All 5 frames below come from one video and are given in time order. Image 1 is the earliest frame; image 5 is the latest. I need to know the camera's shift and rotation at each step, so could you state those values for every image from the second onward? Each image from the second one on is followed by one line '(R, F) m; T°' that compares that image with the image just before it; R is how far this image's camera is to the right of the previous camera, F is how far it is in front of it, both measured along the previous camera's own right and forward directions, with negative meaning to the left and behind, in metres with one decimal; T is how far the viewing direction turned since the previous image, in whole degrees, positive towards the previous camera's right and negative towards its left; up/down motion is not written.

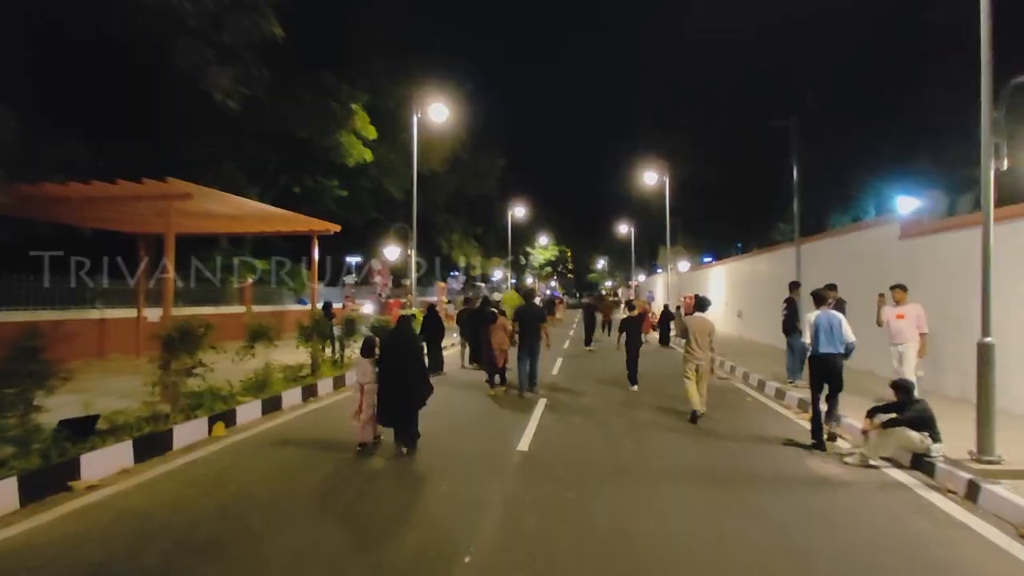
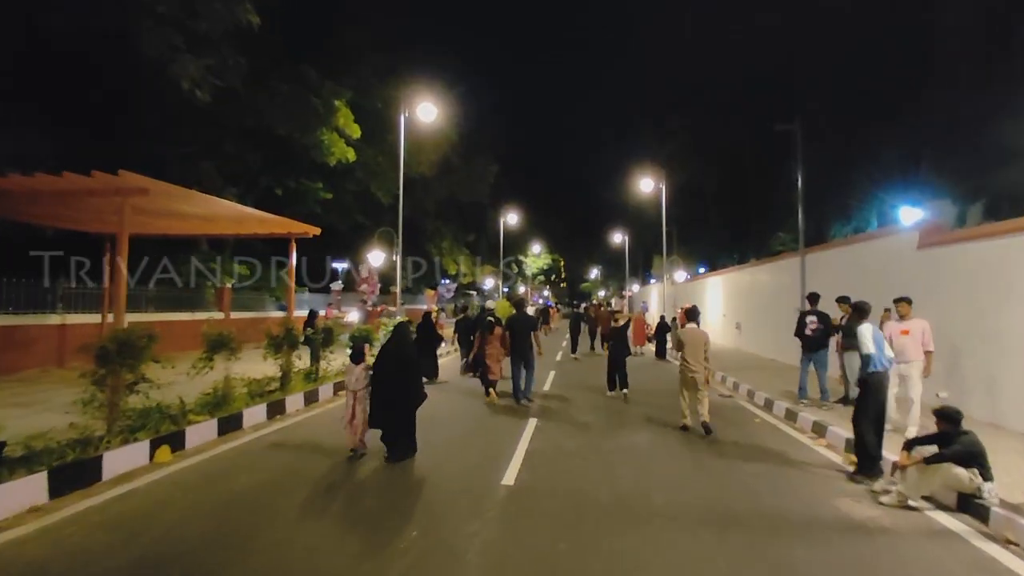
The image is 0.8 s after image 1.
(+0.1, +1.1) m; +1°
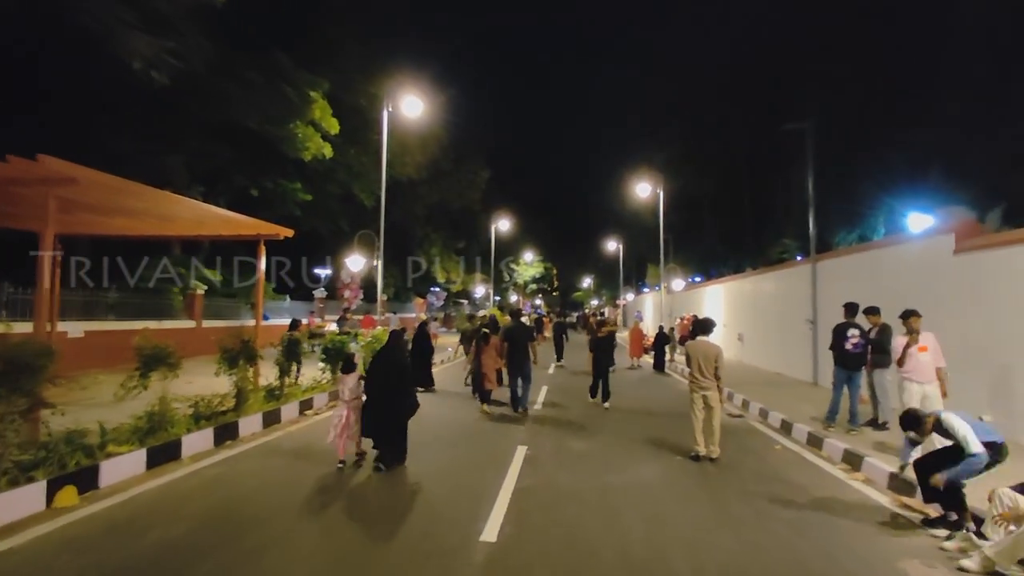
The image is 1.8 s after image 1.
(+0.1, +1.5) m; +1°
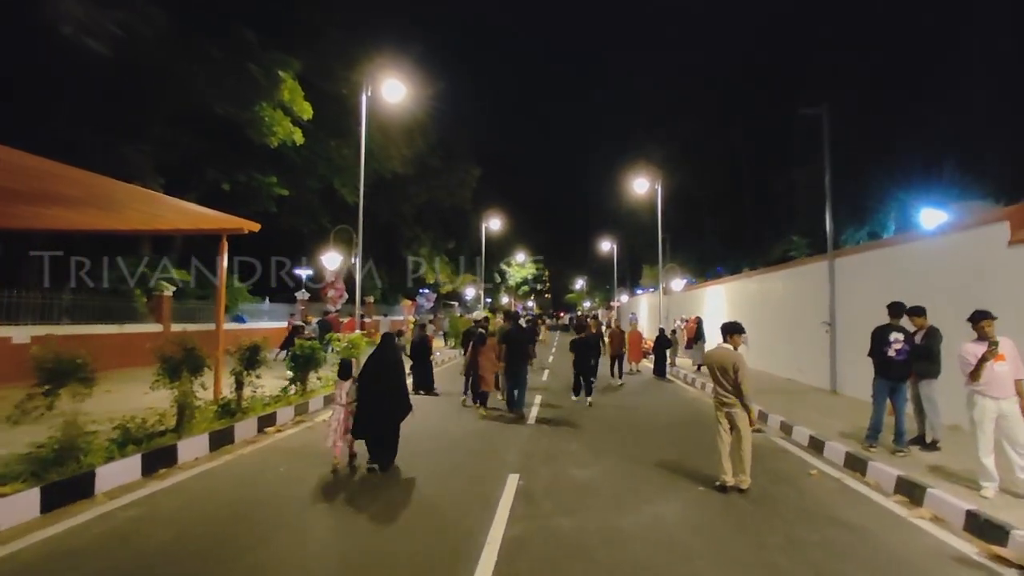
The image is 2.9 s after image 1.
(0.0, +1.6) m; +1°
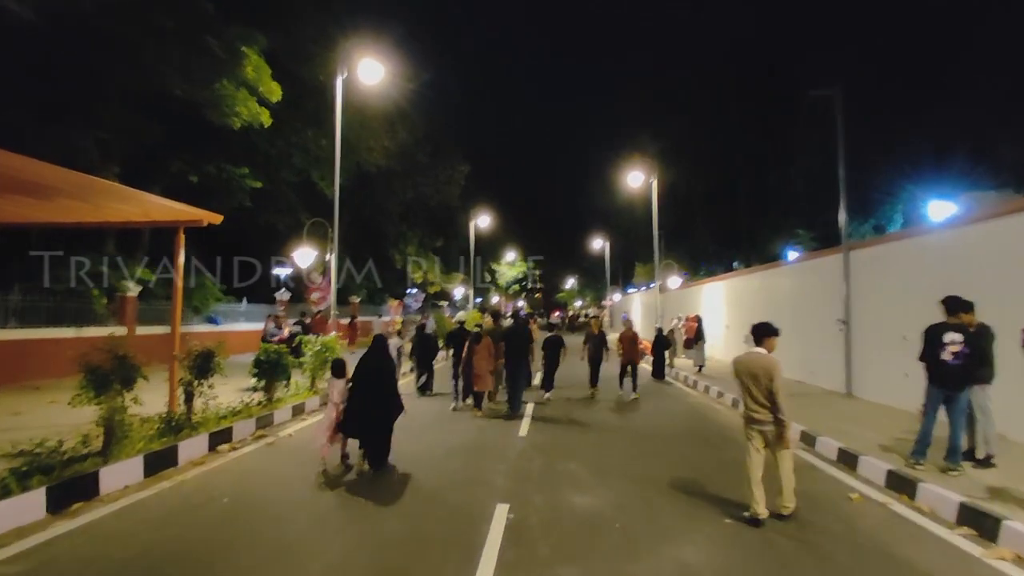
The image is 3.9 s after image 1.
(0.0, +1.4) m; +1°
